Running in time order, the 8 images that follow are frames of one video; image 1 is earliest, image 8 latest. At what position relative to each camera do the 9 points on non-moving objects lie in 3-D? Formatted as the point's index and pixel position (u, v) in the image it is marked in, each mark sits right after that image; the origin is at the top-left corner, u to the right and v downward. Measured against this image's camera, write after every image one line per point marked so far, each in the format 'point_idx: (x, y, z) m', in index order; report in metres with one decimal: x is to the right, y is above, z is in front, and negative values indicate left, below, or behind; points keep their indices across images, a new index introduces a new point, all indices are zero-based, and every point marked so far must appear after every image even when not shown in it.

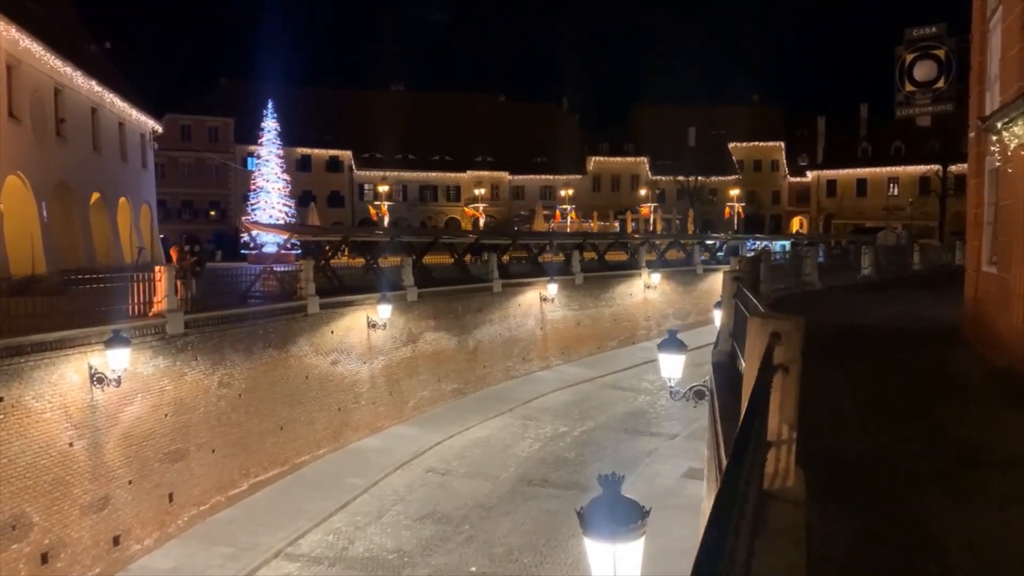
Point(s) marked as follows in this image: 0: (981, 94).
0: (+7.0, +2.9, +11.4) m
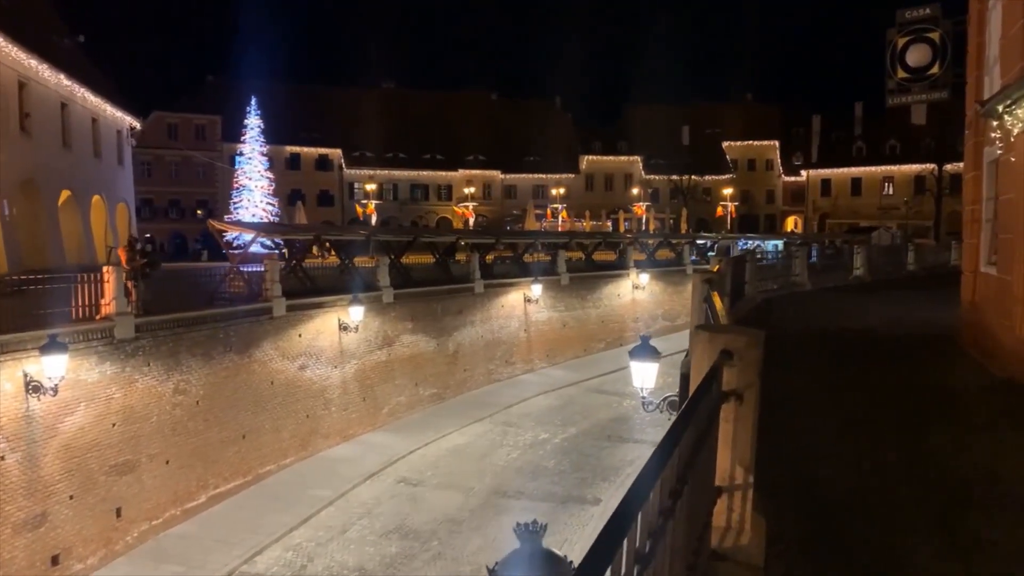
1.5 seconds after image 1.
0: (+6.4, +2.9, +10.5) m
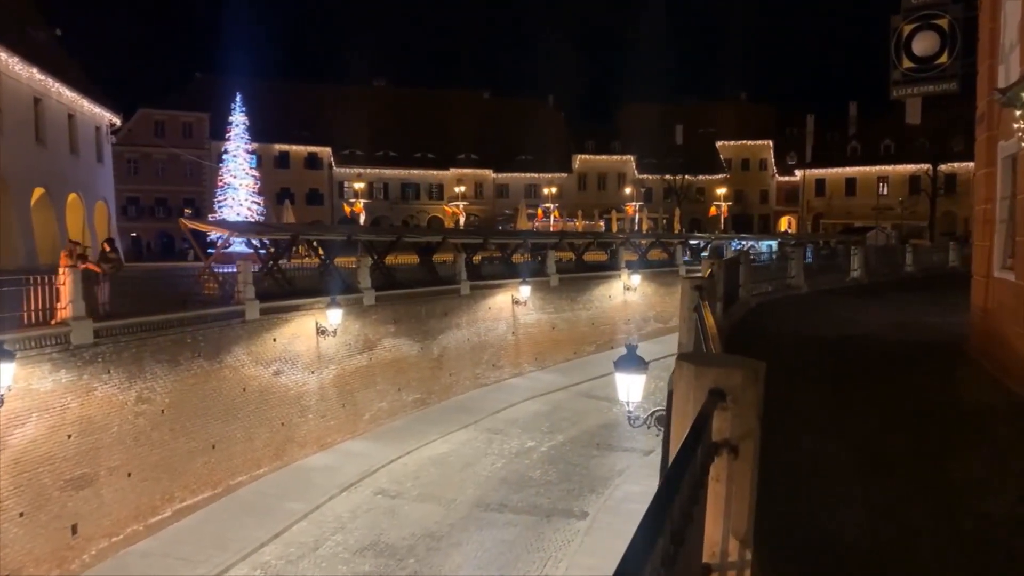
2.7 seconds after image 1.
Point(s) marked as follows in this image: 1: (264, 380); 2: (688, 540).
0: (+6.1, +2.8, +9.7) m
1: (-6.4, -2.4, +19.9) m
2: (+0.8, -1.1, +3.5) m
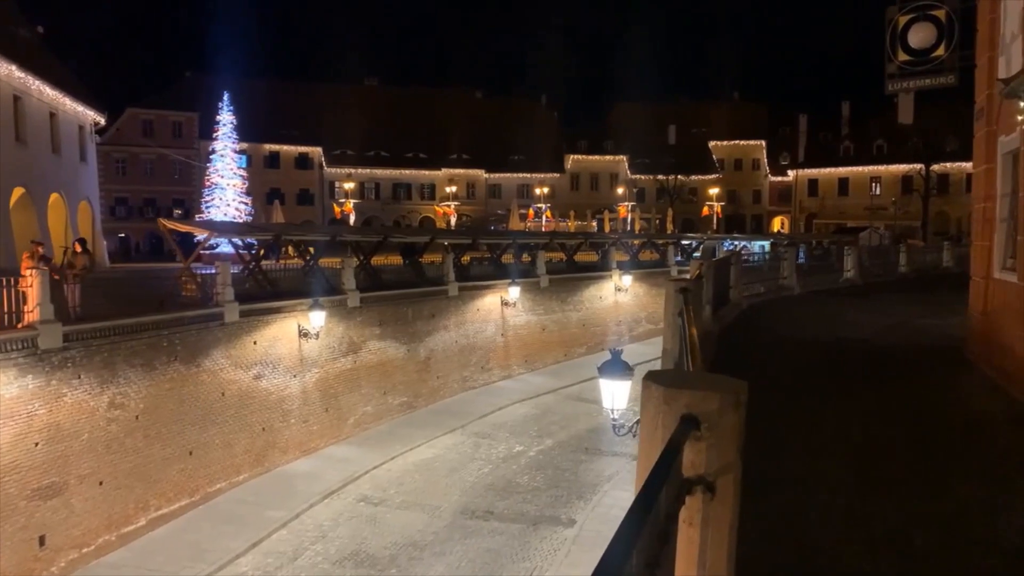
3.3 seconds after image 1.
0: (+5.8, +2.8, +9.3) m
1: (-6.8, -2.4, +19.4) m
2: (+0.6, -1.1, +3.0) m
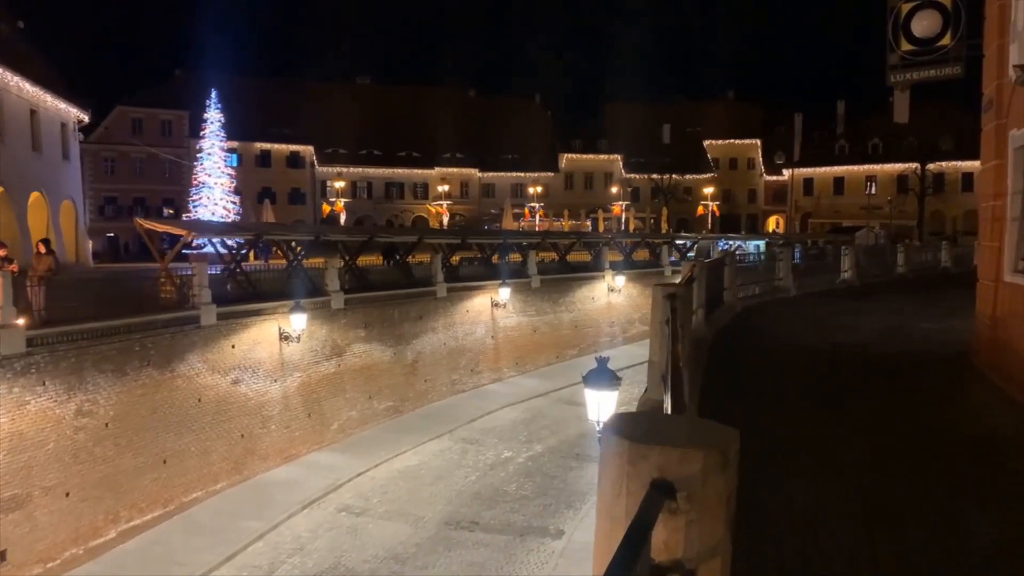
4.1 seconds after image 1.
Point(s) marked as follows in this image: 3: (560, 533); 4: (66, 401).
0: (+5.6, +2.7, +8.7) m
1: (-7.1, -2.5, +18.7) m
2: (+0.4, -1.2, +2.4) m
3: (+1.0, -5.3, +16.7) m
4: (-8.7, -2.2, +14.9) m
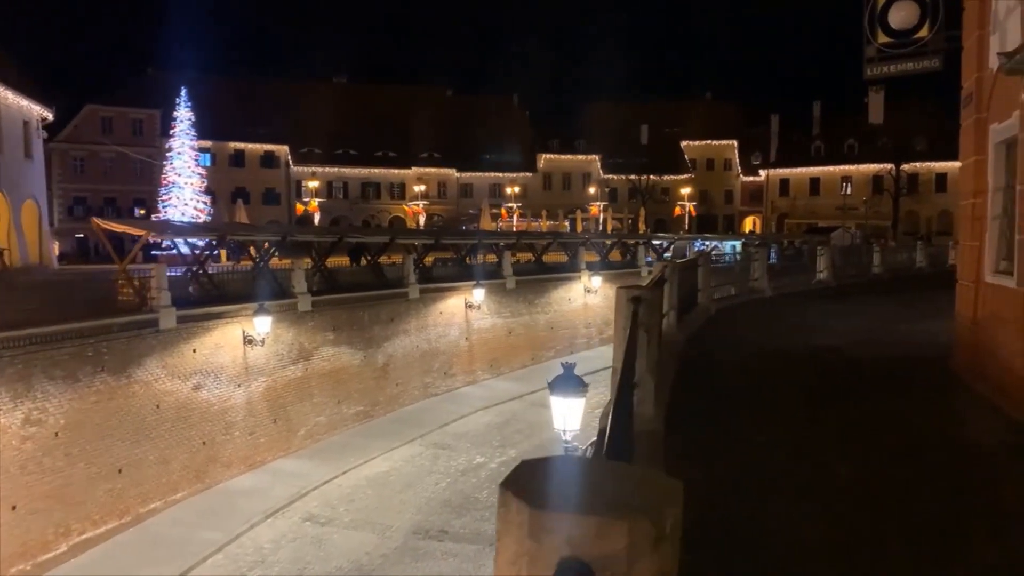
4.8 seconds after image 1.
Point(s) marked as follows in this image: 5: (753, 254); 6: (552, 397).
0: (+5.1, +2.7, +8.3) m
1: (-7.8, -2.5, +18.0) m
2: (+0.1, -1.2, +1.9) m
3: (+0.4, -5.3, +16.2) m
4: (-9.3, -2.2, +14.2) m
5: (+6.3, +0.9, +19.9) m
6: (+0.5, -1.2, +8.7) m
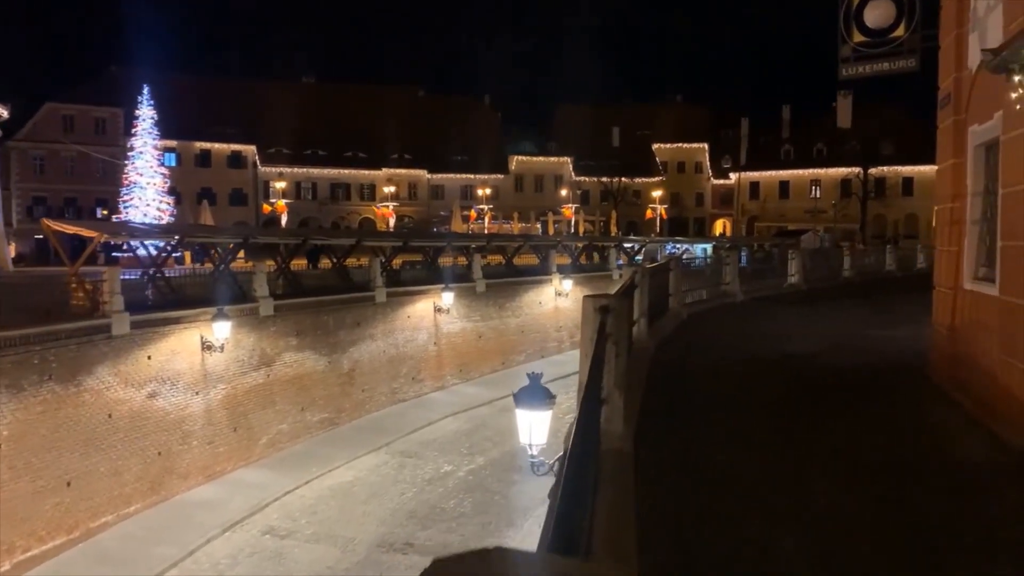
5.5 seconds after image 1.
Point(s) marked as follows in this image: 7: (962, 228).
0: (+4.7, +2.6, +8.1) m
1: (-8.5, -2.6, +17.3) m
2: (0.0, -1.3, +1.5) m
3: (-0.2, -5.4, +15.7) m
4: (-9.8, -2.3, +13.4) m
5: (+5.5, +0.8, +19.7) m
6: (+0.1, -1.3, +8.3) m
7: (+4.8, +0.7, +8.1) m
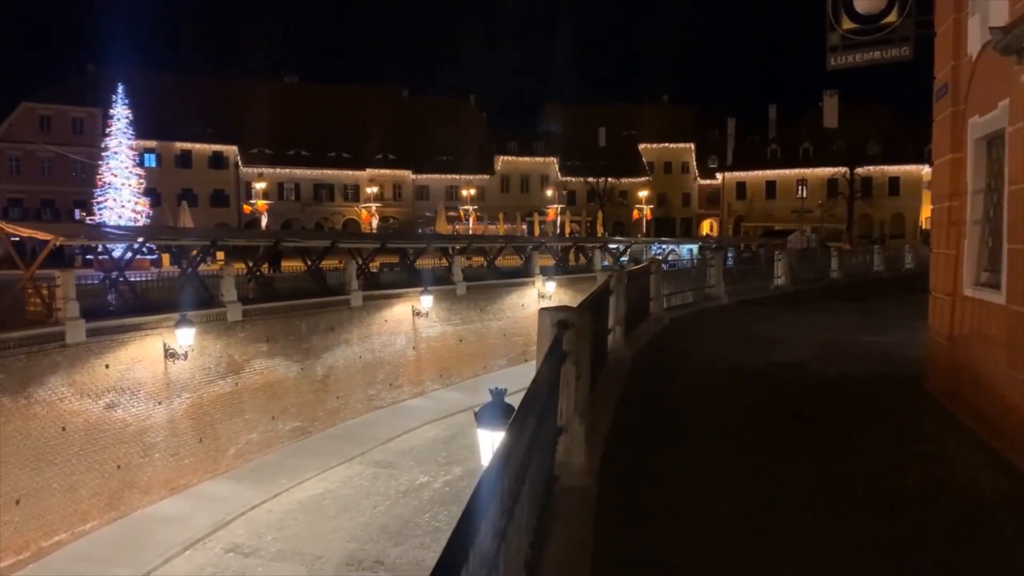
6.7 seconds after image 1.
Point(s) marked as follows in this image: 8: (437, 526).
0: (+4.3, +2.6, +7.4) m
1: (-9.0, -2.7, +16.4) m
2: (-0.3, -1.3, +0.7) m
3: (-0.7, -5.5, +15.0) m
4: (-10.3, -2.4, +12.5) m
5: (+4.9, +0.7, +19.0) m
6: (-0.3, -1.4, +7.6) m
7: (+4.4, +0.6, +7.5) m
8: (-1.7, -5.3, +17.3) m
